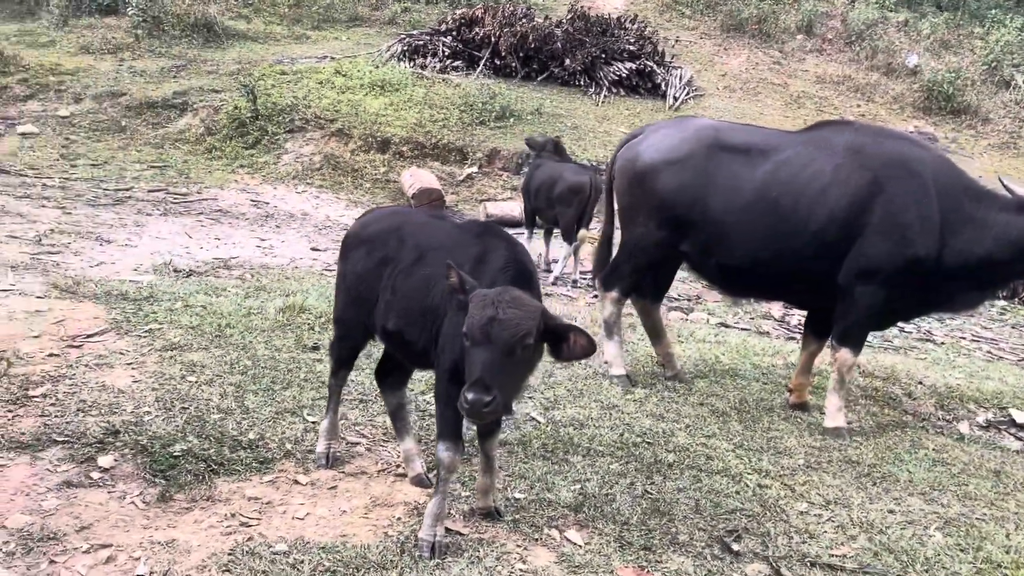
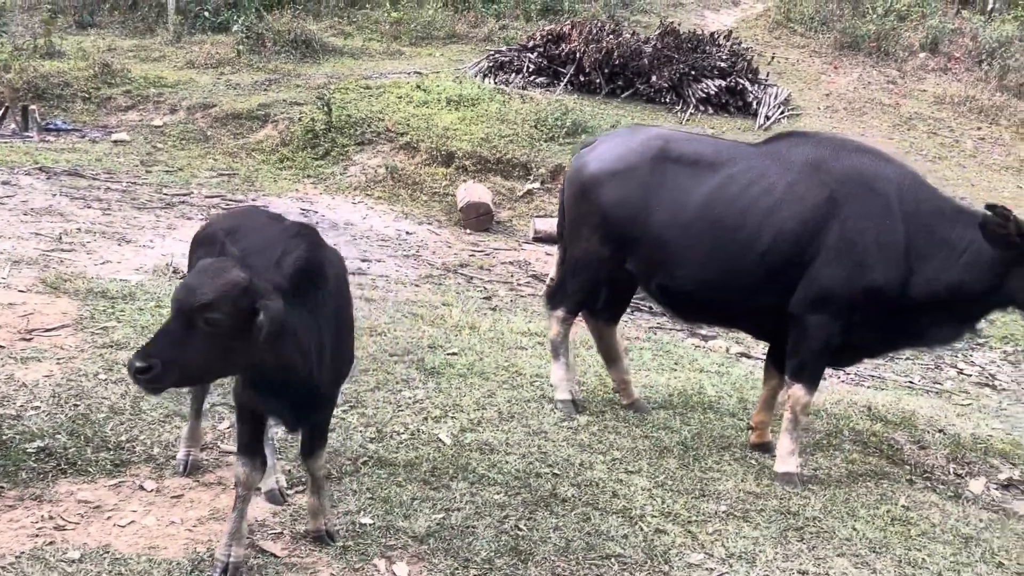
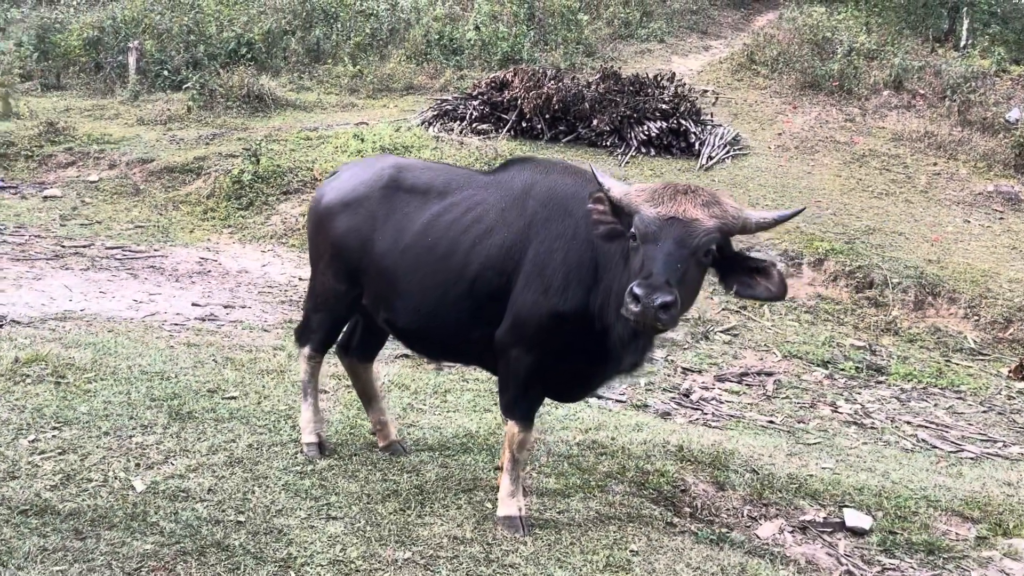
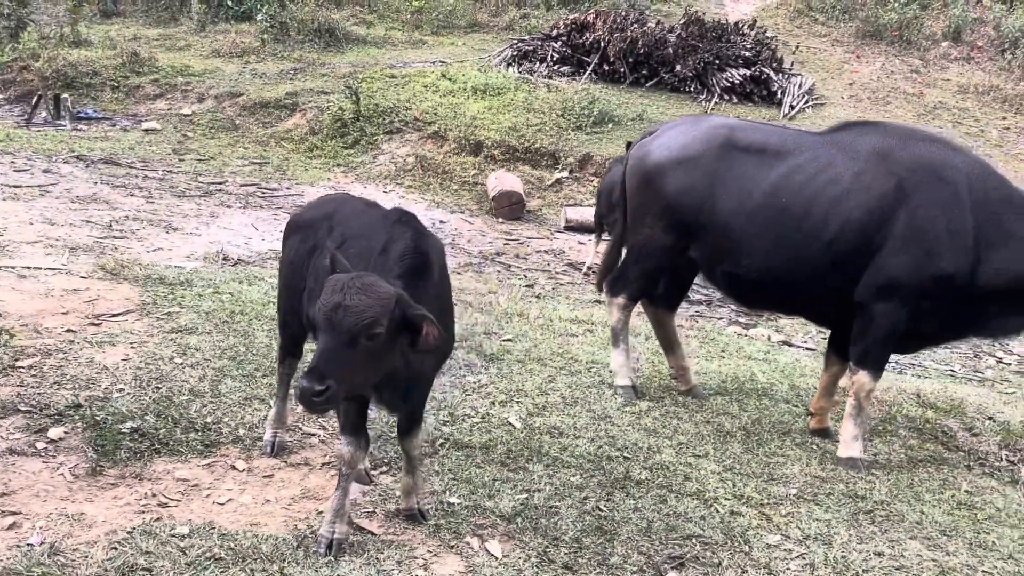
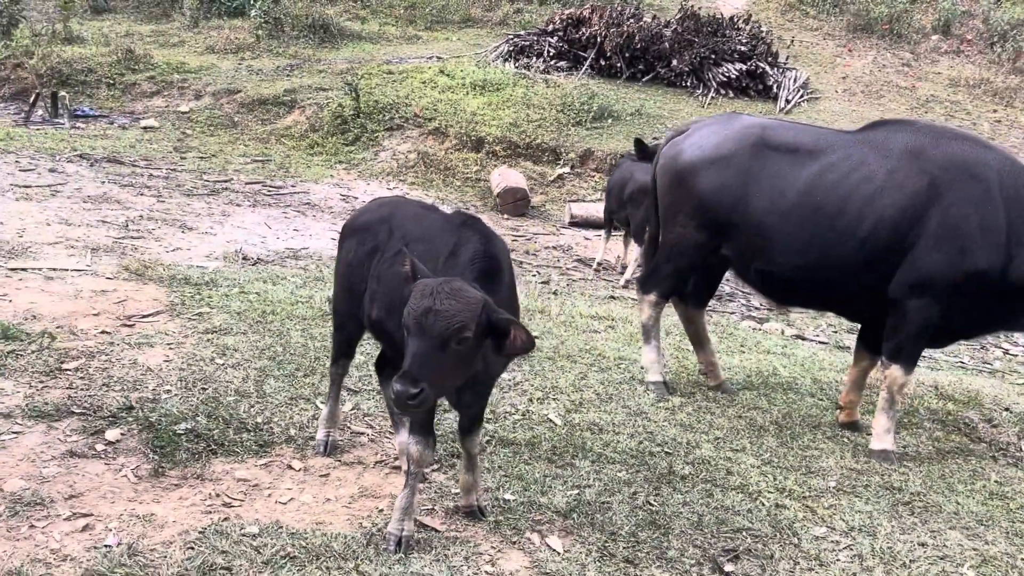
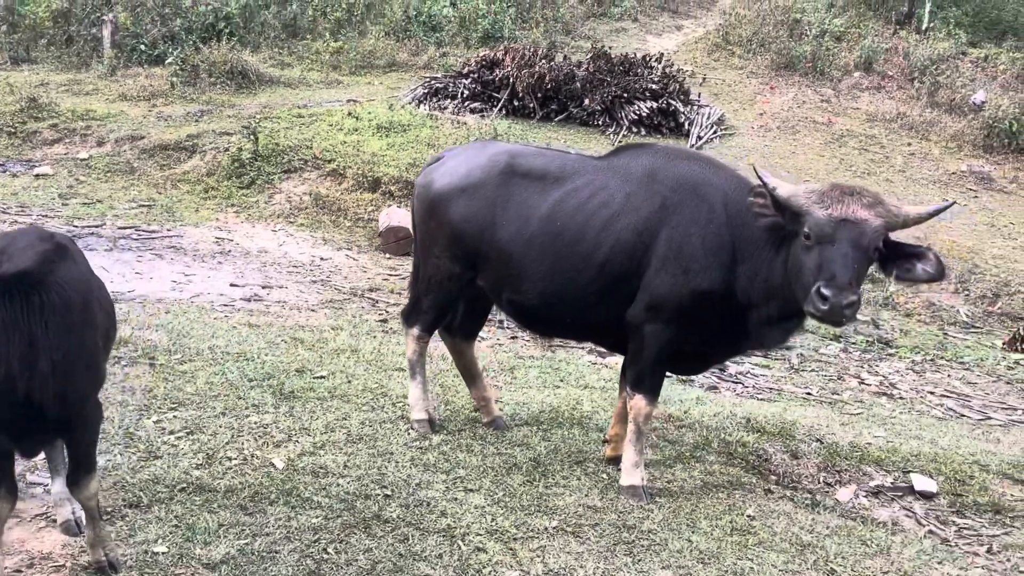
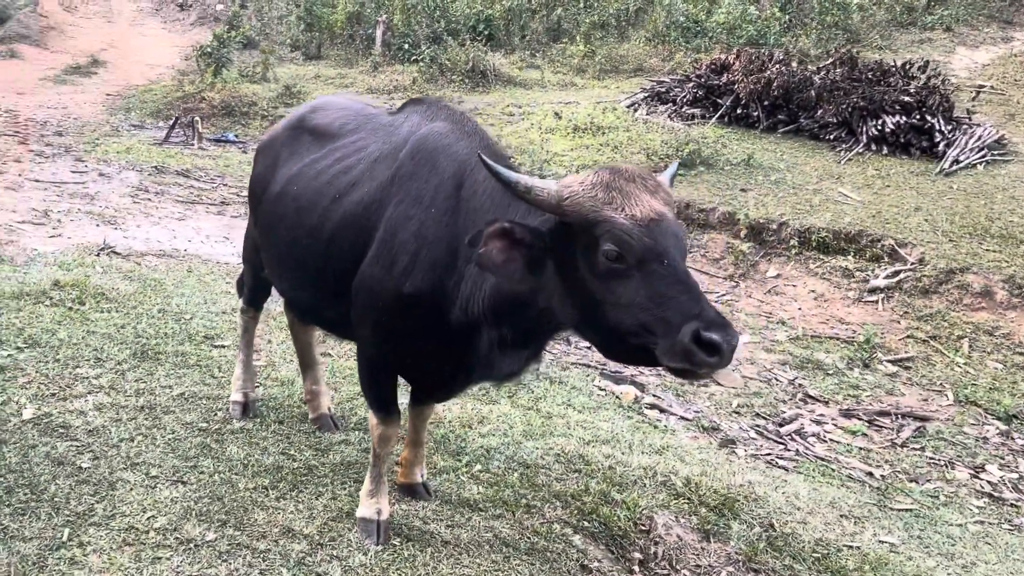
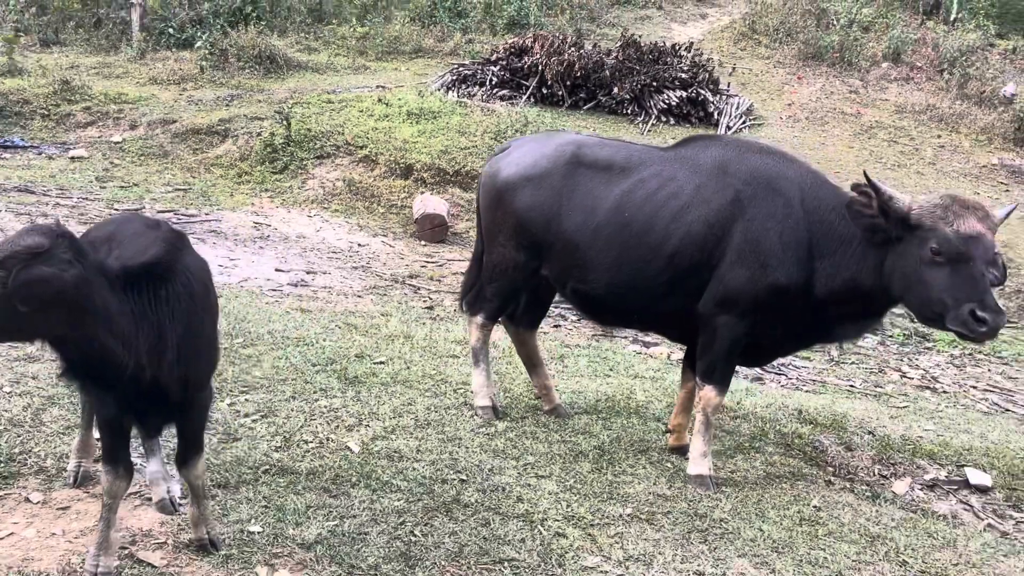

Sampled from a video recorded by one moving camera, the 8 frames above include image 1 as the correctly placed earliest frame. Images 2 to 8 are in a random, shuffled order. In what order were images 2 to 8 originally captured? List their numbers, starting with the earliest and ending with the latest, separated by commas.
5, 4, 2, 8, 6, 3, 7
